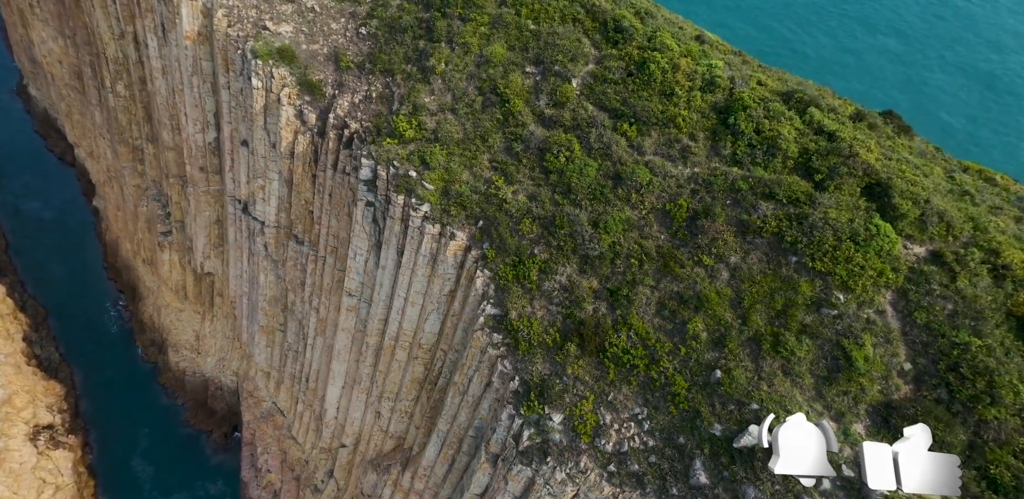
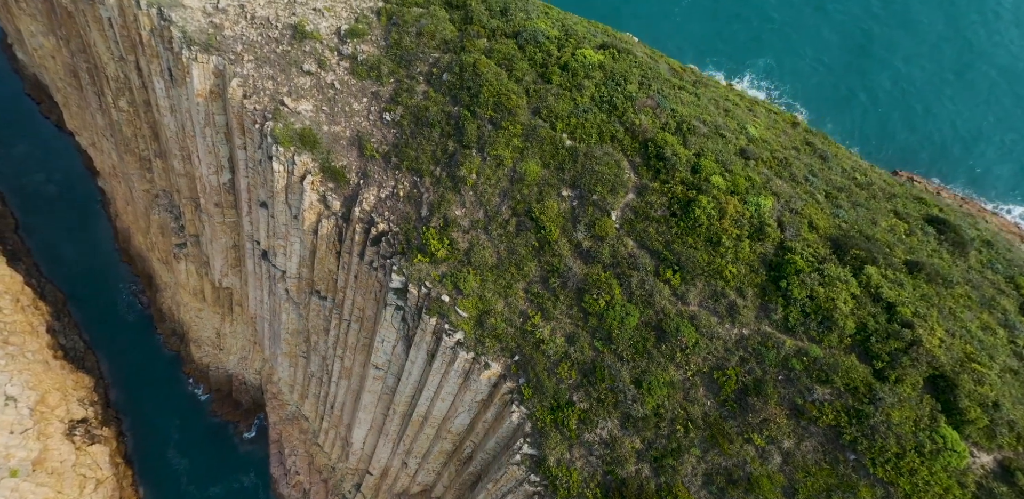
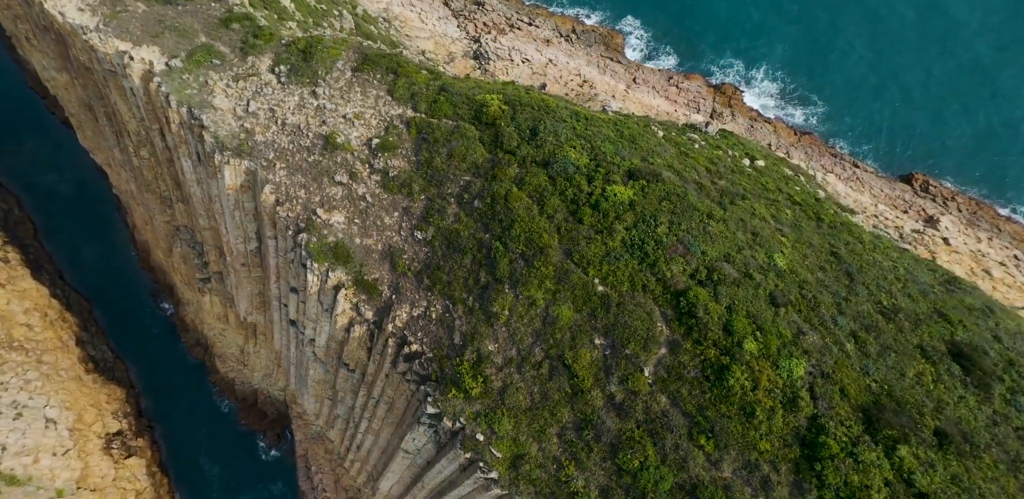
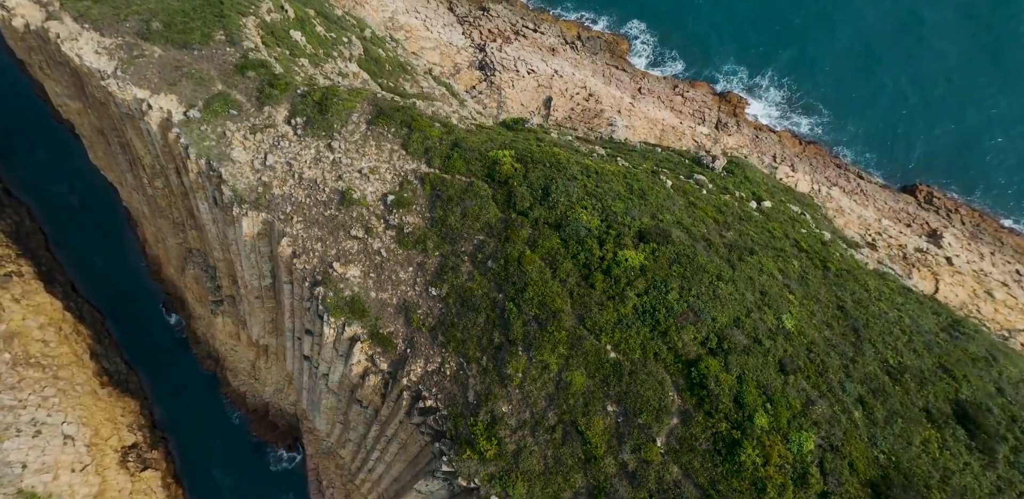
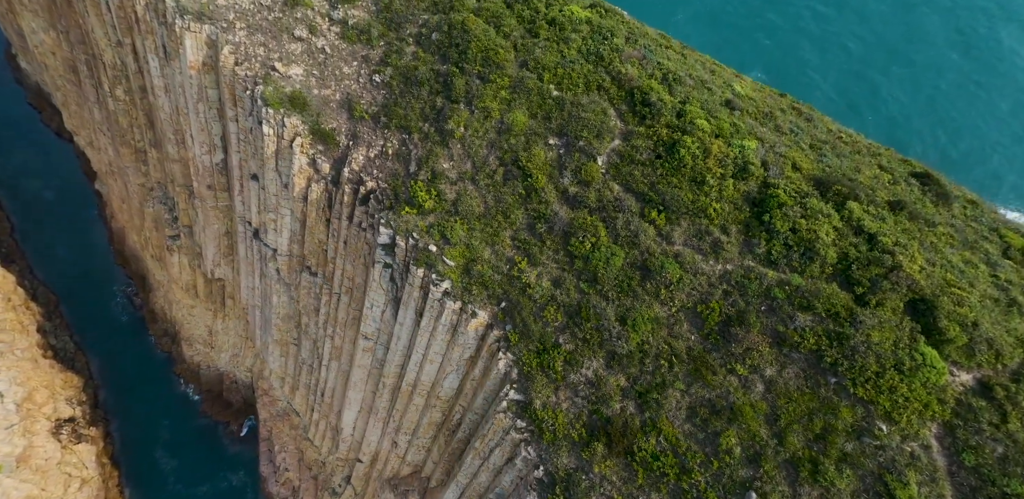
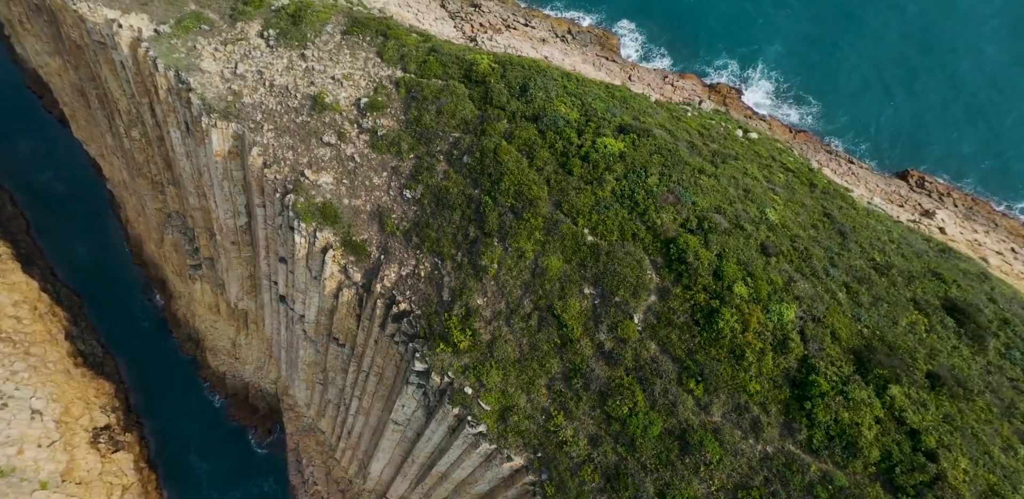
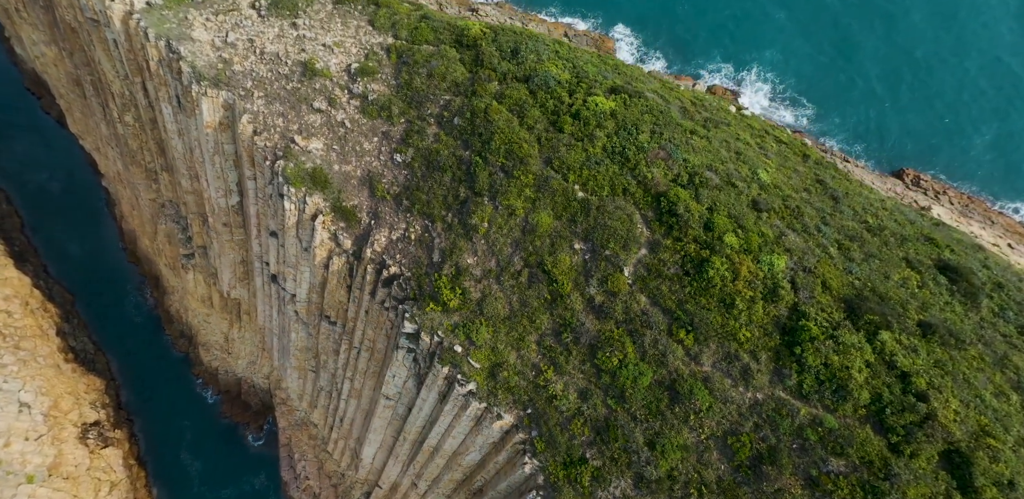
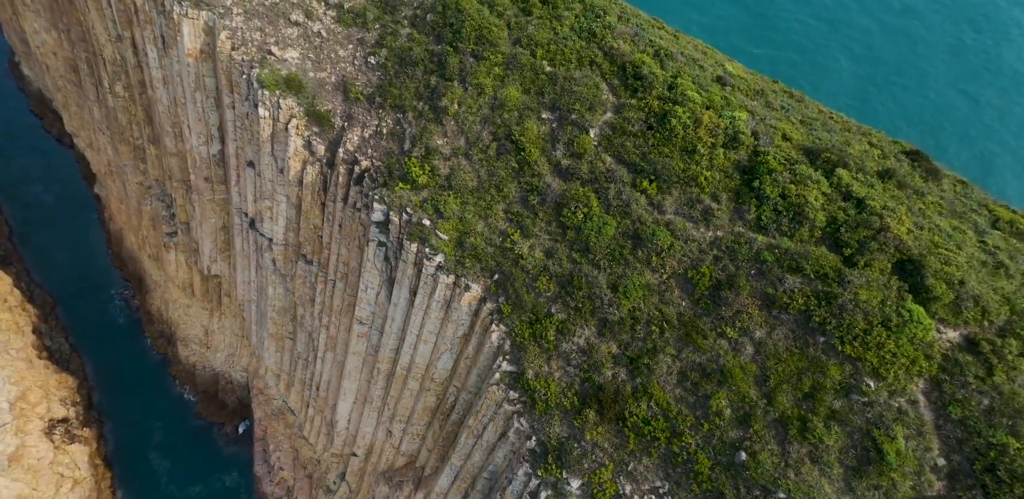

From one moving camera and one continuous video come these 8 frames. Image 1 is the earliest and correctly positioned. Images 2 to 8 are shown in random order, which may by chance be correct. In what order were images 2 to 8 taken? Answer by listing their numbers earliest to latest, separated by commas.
8, 5, 2, 7, 6, 3, 4
